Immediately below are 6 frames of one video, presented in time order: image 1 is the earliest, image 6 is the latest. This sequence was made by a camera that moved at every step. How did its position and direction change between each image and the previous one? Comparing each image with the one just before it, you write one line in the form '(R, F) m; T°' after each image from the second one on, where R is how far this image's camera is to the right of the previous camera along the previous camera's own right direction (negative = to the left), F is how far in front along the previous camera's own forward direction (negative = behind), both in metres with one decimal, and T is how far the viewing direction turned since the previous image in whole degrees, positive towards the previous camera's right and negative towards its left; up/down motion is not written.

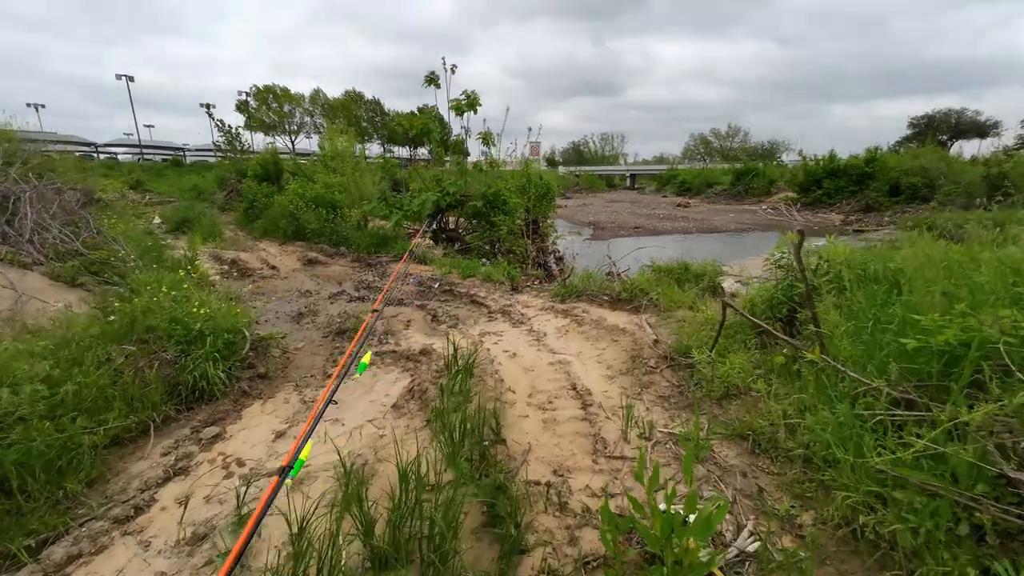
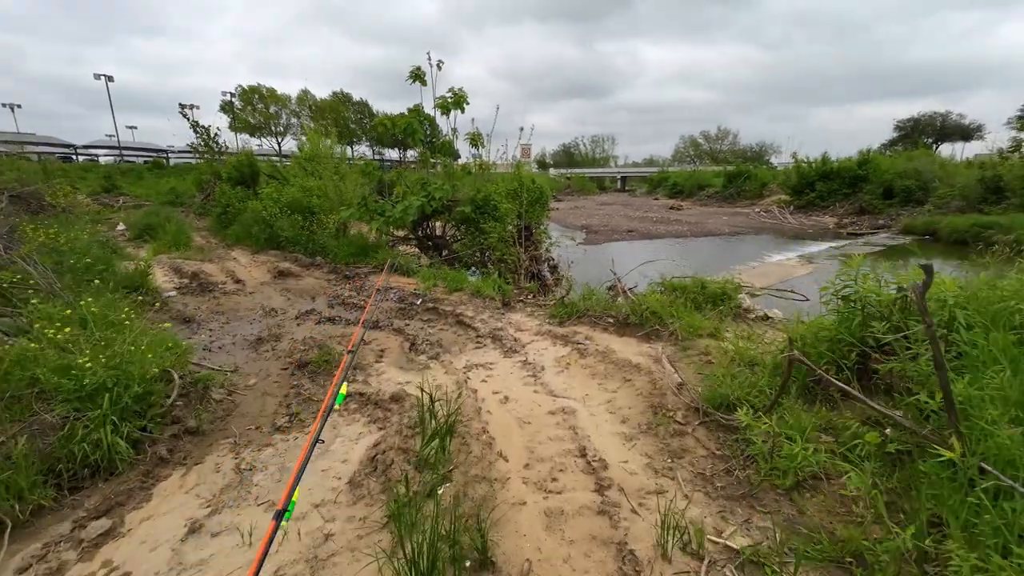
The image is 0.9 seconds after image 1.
(0.0, +0.8) m; +1°
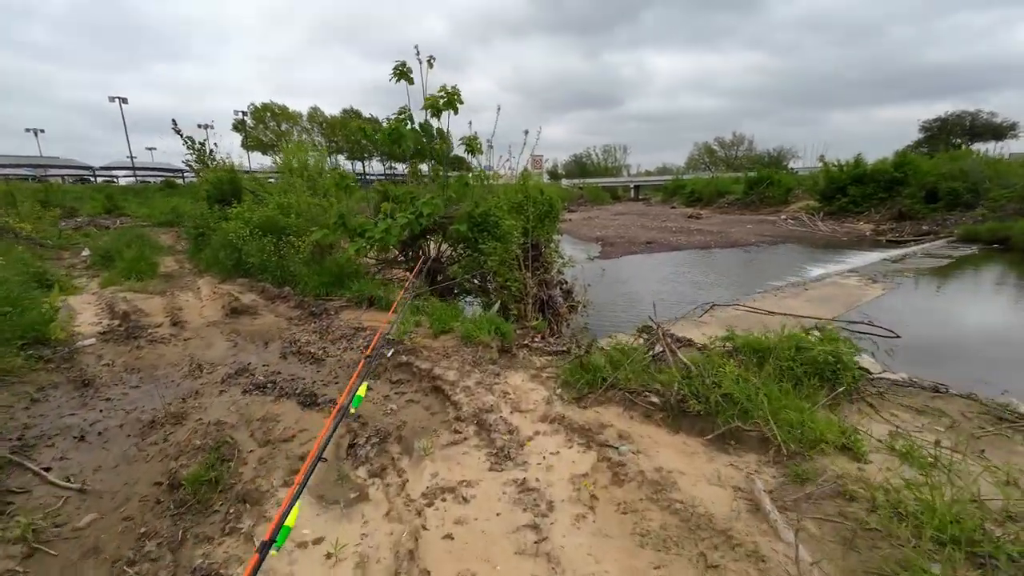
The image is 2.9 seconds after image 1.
(+0.2, +1.7) m; -2°
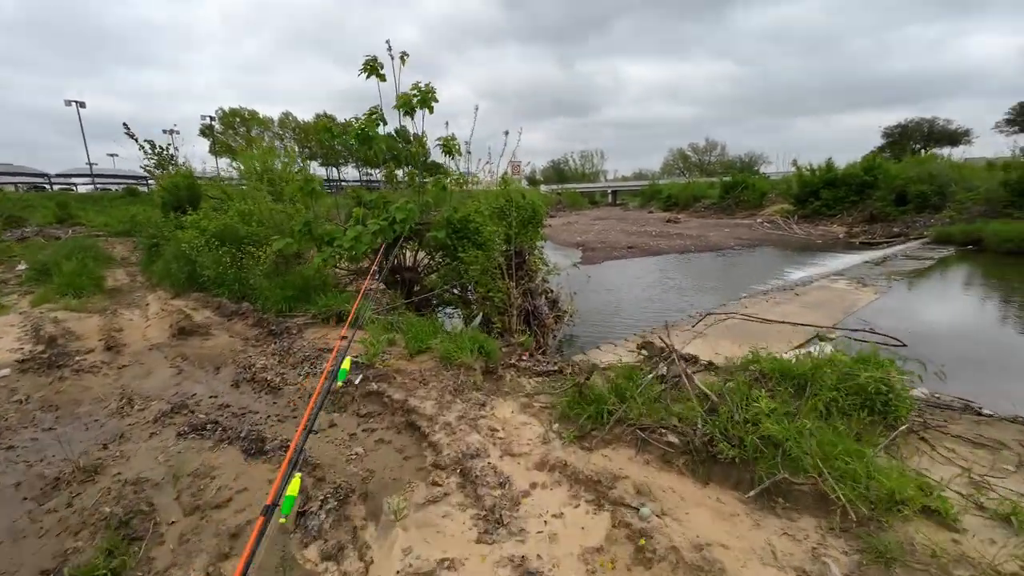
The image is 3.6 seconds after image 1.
(-0.1, +0.6) m; +3°
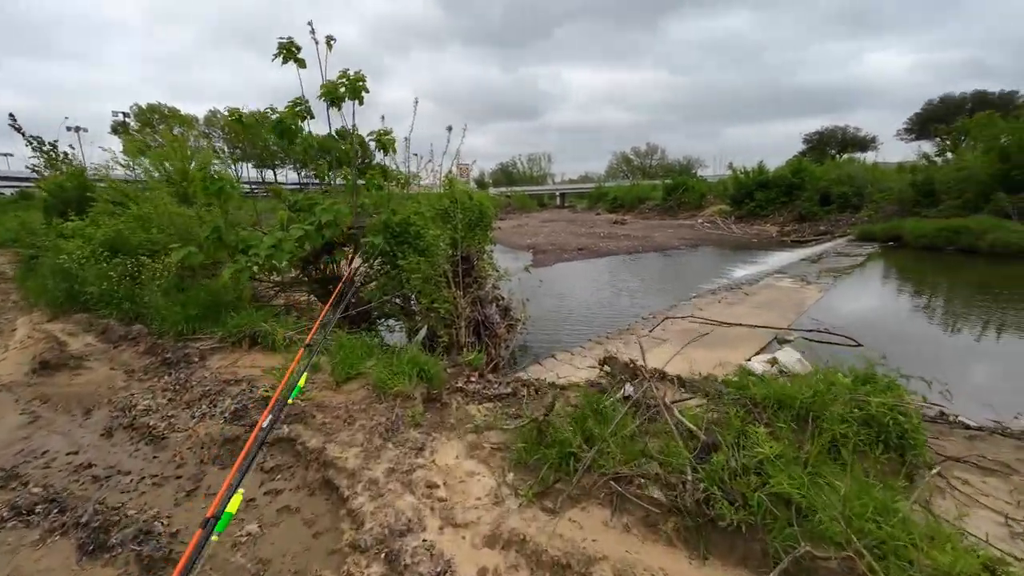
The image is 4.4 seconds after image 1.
(+0.1, +0.7) m; +6°
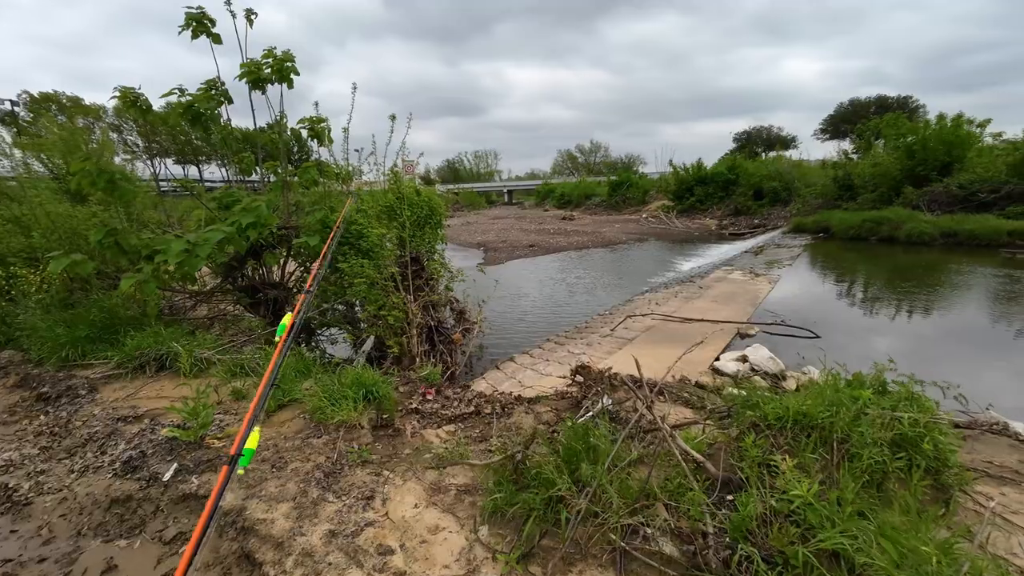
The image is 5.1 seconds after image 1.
(-0.1, +0.5) m; +7°
